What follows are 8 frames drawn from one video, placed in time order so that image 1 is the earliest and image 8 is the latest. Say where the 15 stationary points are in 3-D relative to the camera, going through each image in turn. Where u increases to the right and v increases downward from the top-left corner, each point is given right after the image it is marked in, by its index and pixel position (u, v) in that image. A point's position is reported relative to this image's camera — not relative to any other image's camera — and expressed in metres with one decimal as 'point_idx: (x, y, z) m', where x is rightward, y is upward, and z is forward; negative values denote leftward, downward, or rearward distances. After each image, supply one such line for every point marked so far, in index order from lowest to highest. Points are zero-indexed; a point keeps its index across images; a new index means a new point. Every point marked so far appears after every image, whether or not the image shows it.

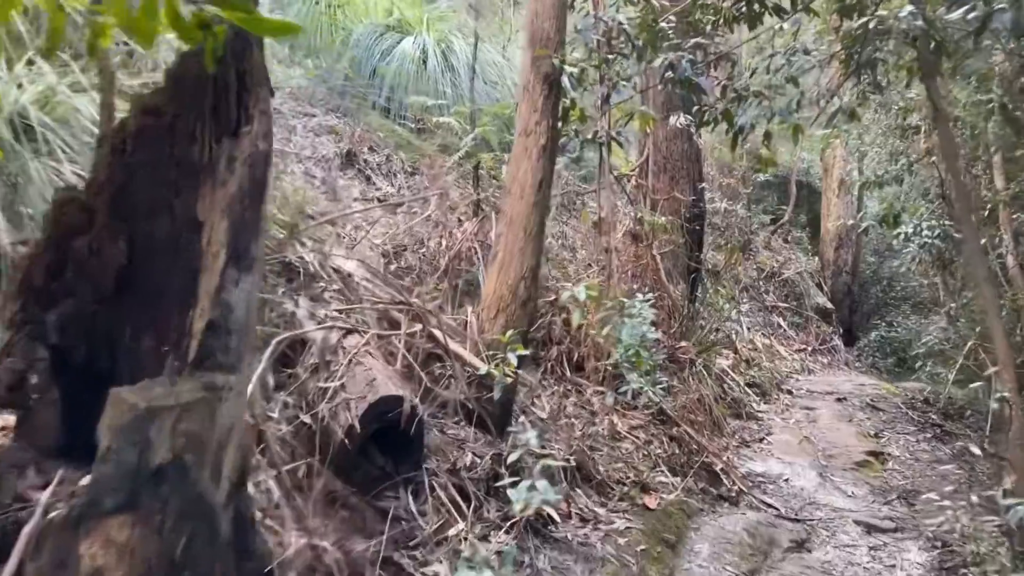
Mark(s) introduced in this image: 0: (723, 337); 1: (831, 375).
0: (+1.5, -0.4, +5.9) m
1: (+3.6, -1.0, +9.5) m
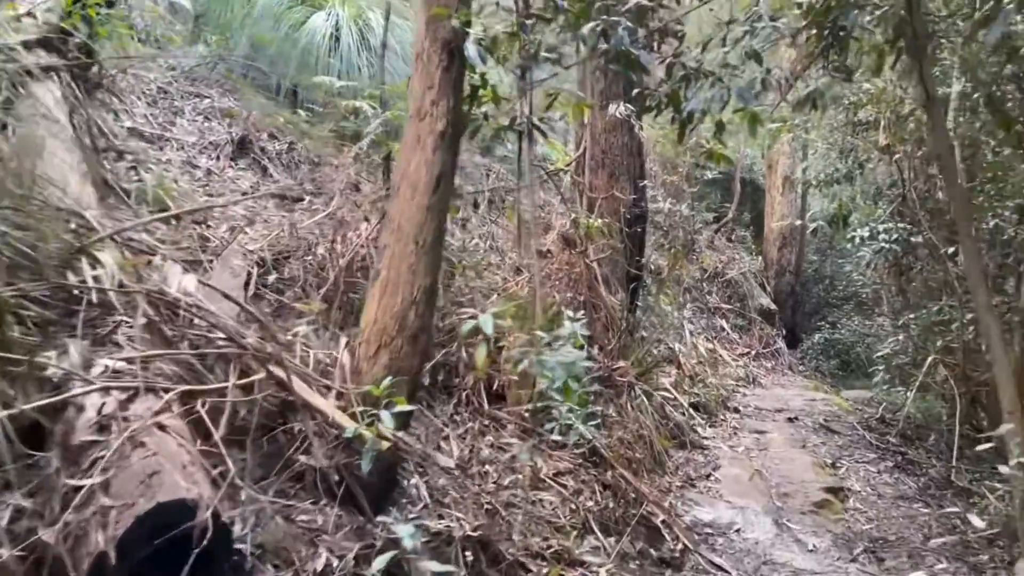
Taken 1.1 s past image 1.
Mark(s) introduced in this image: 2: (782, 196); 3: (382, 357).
0: (+1.0, -0.4, +5.3) m
1: (+2.9, -1.0, +9.0) m
2: (+3.9, +1.3, +12.2) m
3: (-0.4, -0.2, +2.3) m
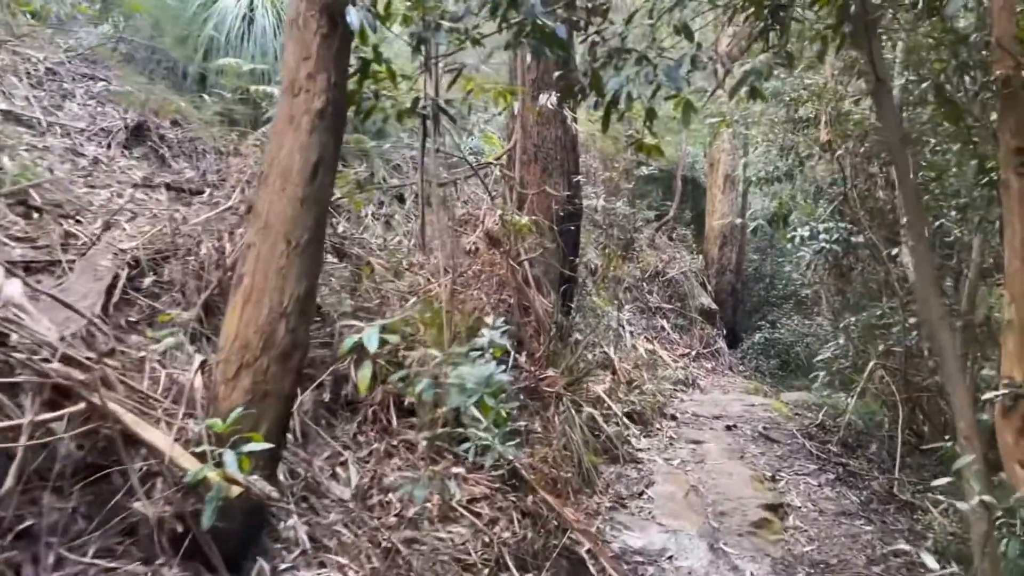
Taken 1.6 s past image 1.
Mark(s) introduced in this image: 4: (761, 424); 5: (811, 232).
0: (+0.5, -0.4, +5.0) m
1: (+2.2, -1.0, +8.9) m
2: (+3.0, +1.3, +12.0) m
3: (-0.6, -0.2, +1.9) m
4: (+1.6, -0.9, +5.3) m
5: (+2.2, +0.4, +6.1) m
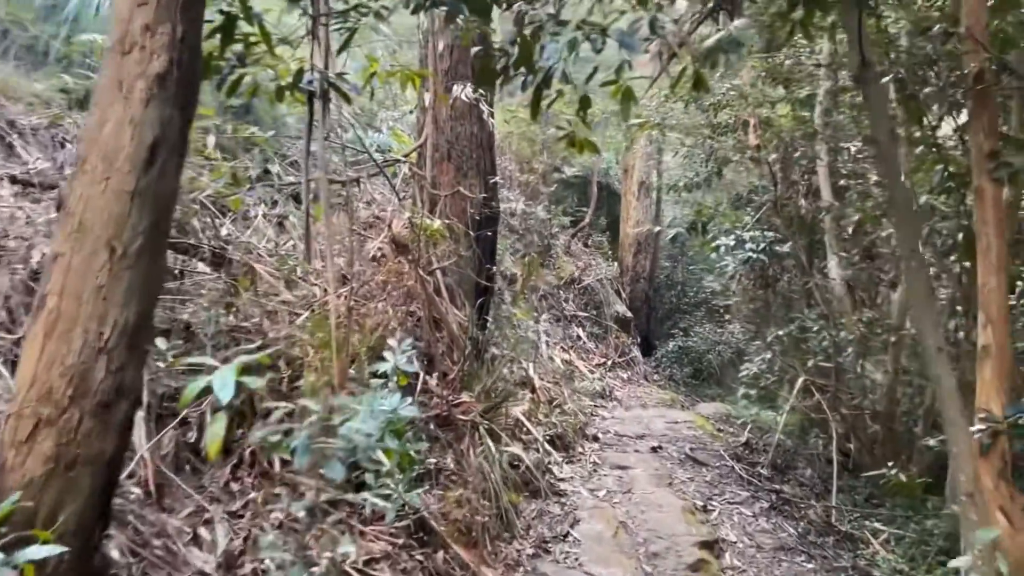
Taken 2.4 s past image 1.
0: (0.0, -0.5, +4.6) m
1: (+1.3, -1.1, +8.6) m
2: (+1.8, +1.2, +11.9) m
3: (-0.8, -0.3, +1.4) m
4: (+1.0, -0.9, +4.9) m
5: (+1.6, +0.3, +5.9) m
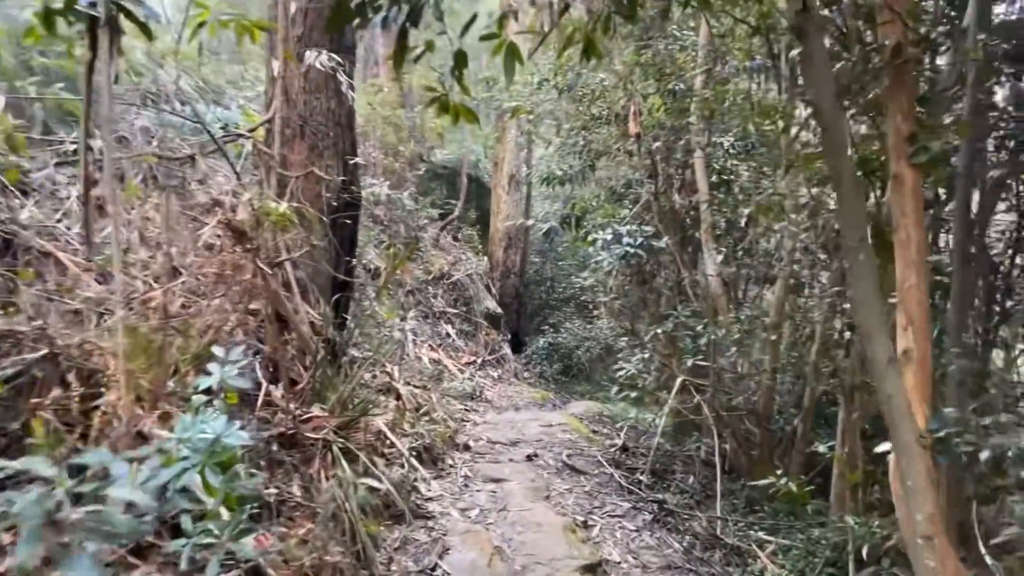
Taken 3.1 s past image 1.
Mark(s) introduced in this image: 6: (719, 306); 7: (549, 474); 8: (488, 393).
0: (-0.7, -0.5, +4.2) m
1: (-0.1, -1.1, +8.3) m
2: (-0.1, +1.3, +11.6) m
3: (-0.9, -0.2, +0.8) m
4: (+0.3, -0.9, +4.6) m
5: (+0.7, +0.4, +5.7) m
6: (+1.3, -0.1, +5.2) m
7: (+0.2, -0.9, +4.1) m
8: (-0.2, -1.0, +8.2) m
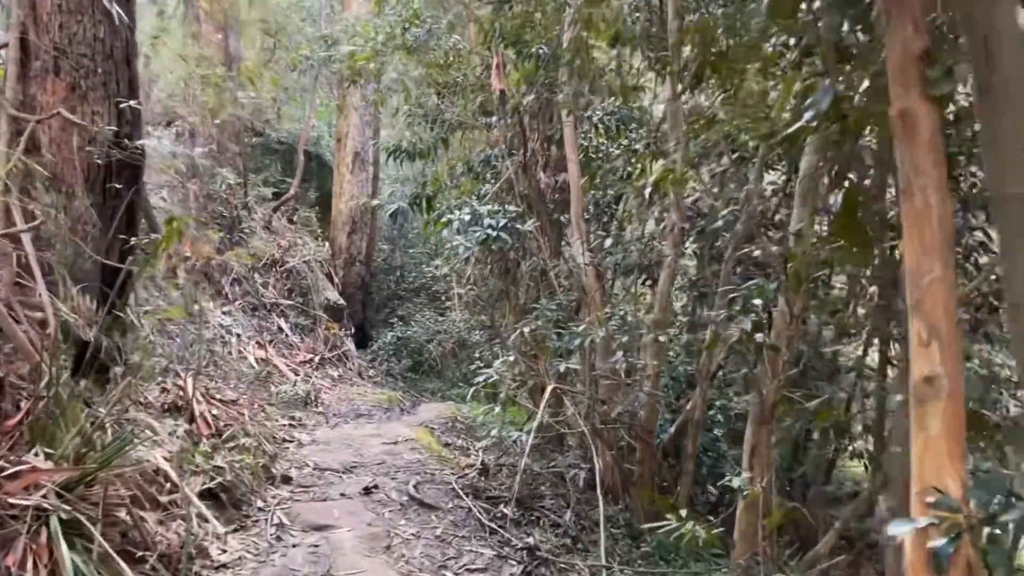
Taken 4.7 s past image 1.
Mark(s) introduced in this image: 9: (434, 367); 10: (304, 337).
0: (-1.3, -0.4, +3.1) m
1: (-1.5, -1.0, +7.3) m
2: (-2.0, +1.4, +10.5) m
3: (-1.0, -0.2, -0.2) m
4: (-0.5, -0.9, +3.8) m
5: (-0.3, +0.4, +4.9) m
6: (+0.4, -0.1, +4.5) m
7: (-0.5, -0.9, +3.3) m
8: (-1.6, -0.9, +7.2) m
9: (-0.9, -0.9, +9.6) m
10: (-2.2, -0.5, +8.7) m
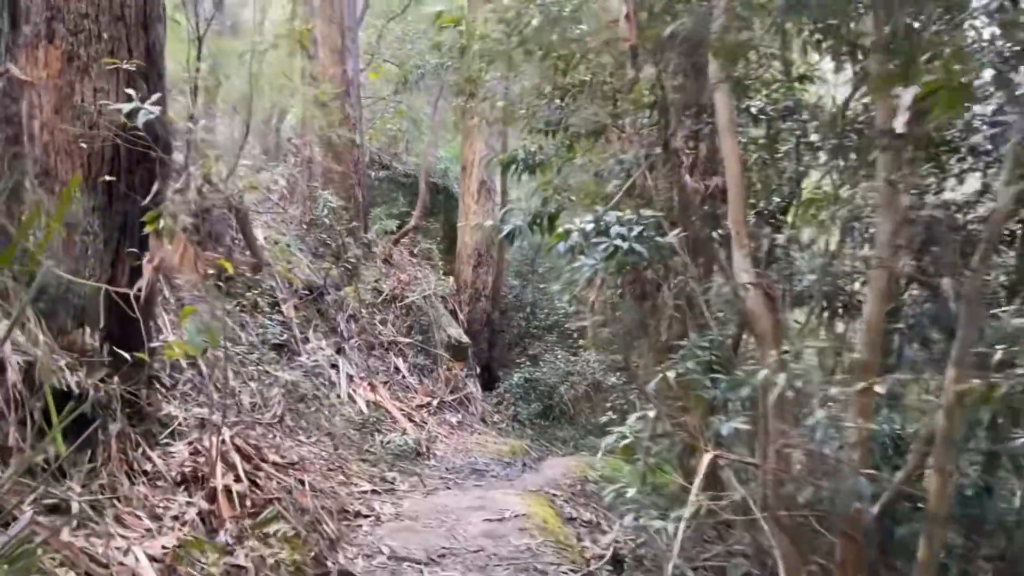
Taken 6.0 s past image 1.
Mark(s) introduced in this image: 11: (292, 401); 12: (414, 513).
0: (-0.9, -0.5, +2.3) m
1: (-0.4, -1.3, +6.4) m
2: (-0.4, +1.0, +9.8) m
3: (-1.2, -0.2, -1.0) m
4: (0.0, -1.0, +2.8) m
5: (+0.4, +0.3, +3.9) m
6: (+1.0, -0.2, +3.4) m
7: (-0.1, -1.0, +2.3) m
8: (-0.5, -1.2, +6.4) m
9: (+0.6, -1.3, +8.6) m
10: (-0.9, -0.9, +7.9) m
11: (-1.2, -0.6, +4.5) m
12: (-0.4, -0.9, +3.5) m
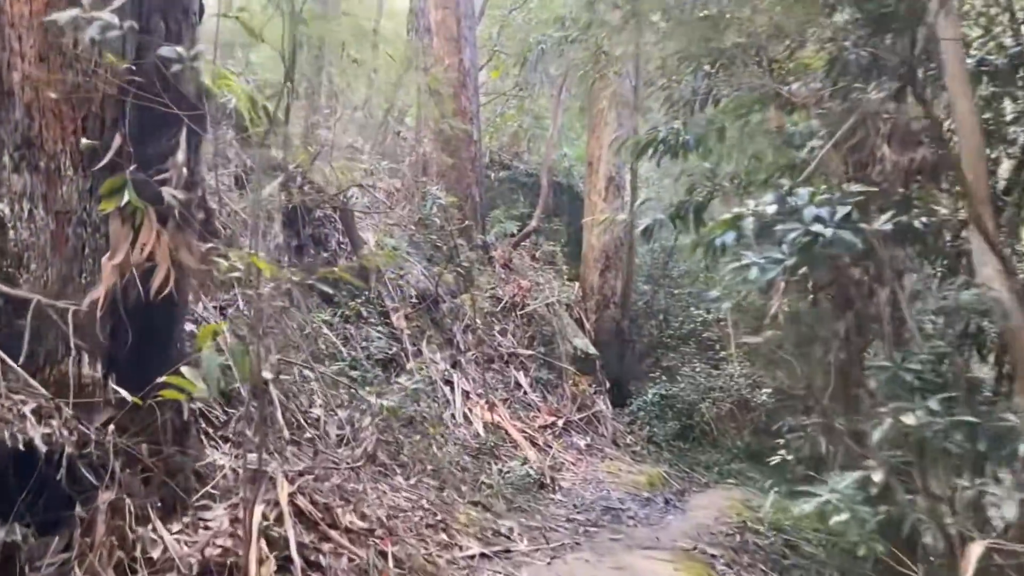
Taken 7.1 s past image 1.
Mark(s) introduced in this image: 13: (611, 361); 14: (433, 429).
0: (-0.6, -0.5, +1.6) m
1: (+0.5, -1.3, +5.6) m
2: (+1.0, +0.9, +9.0) m
3: (-1.4, -0.2, -1.6) m
4: (+0.4, -1.0, +2.0) m
5: (+0.9, +0.3, +3.0) m
6: (+1.5, -0.2, +2.4) m
7: (+0.2, -1.0, +1.5) m
8: (+0.4, -1.3, +5.6) m
9: (+1.8, -1.3, +7.6) m
10: (+0.3, -0.9, +7.2) m
11: (-0.5, -0.6, +3.8) m
12: (+0.1, -1.0, +2.7) m
13: (+1.1, -0.8, +9.1) m
14: (-0.4, -0.7, +4.3) m
